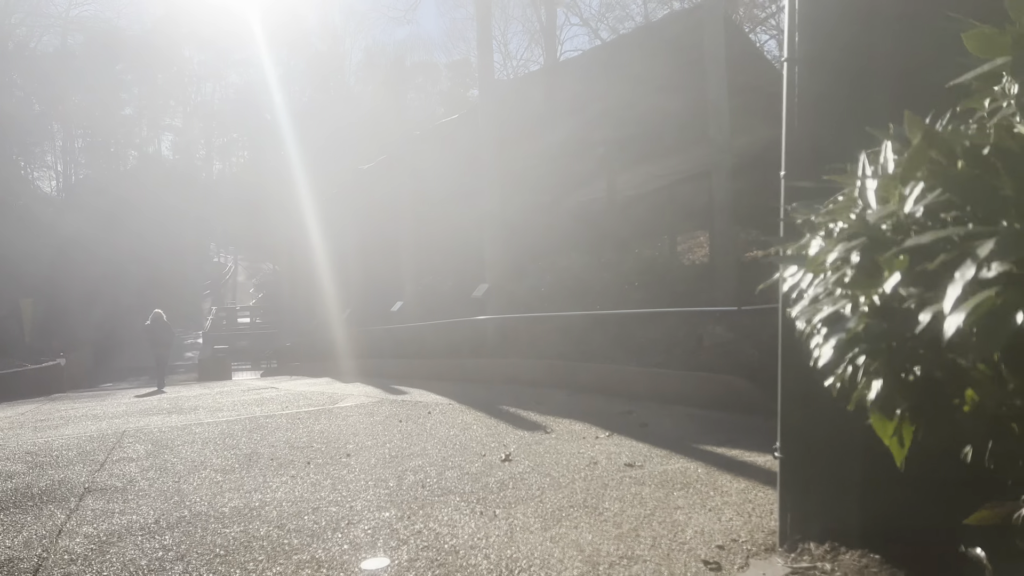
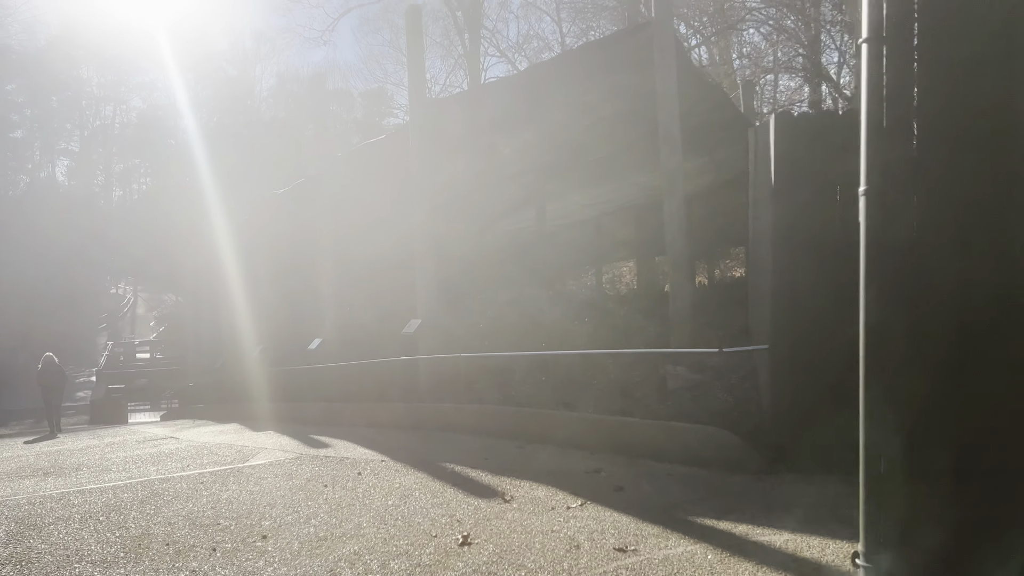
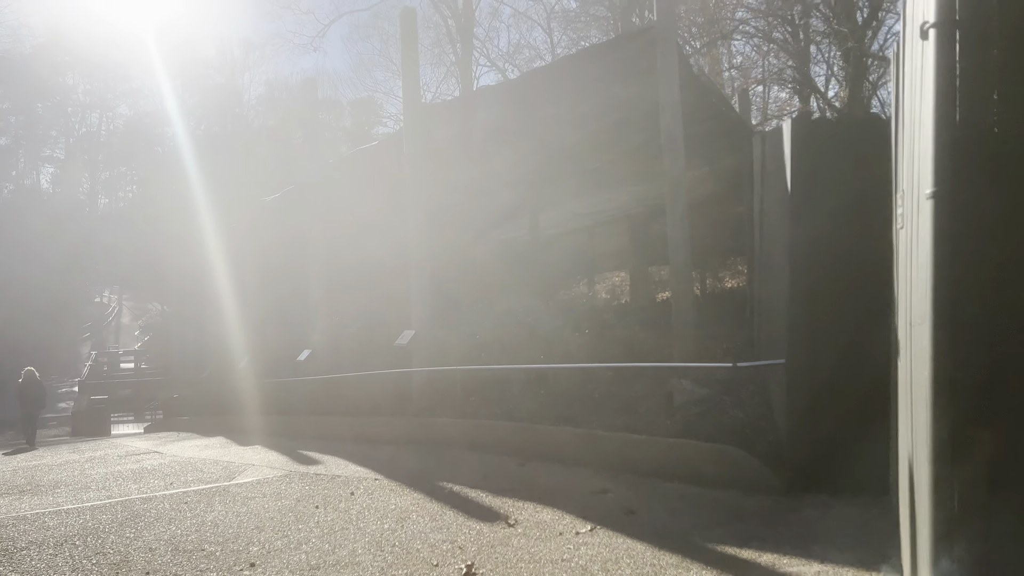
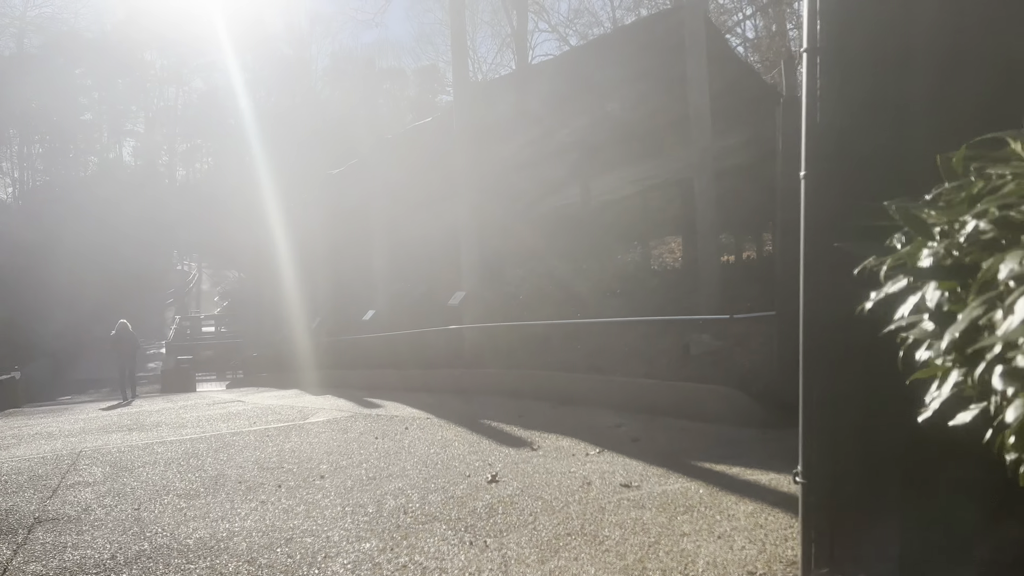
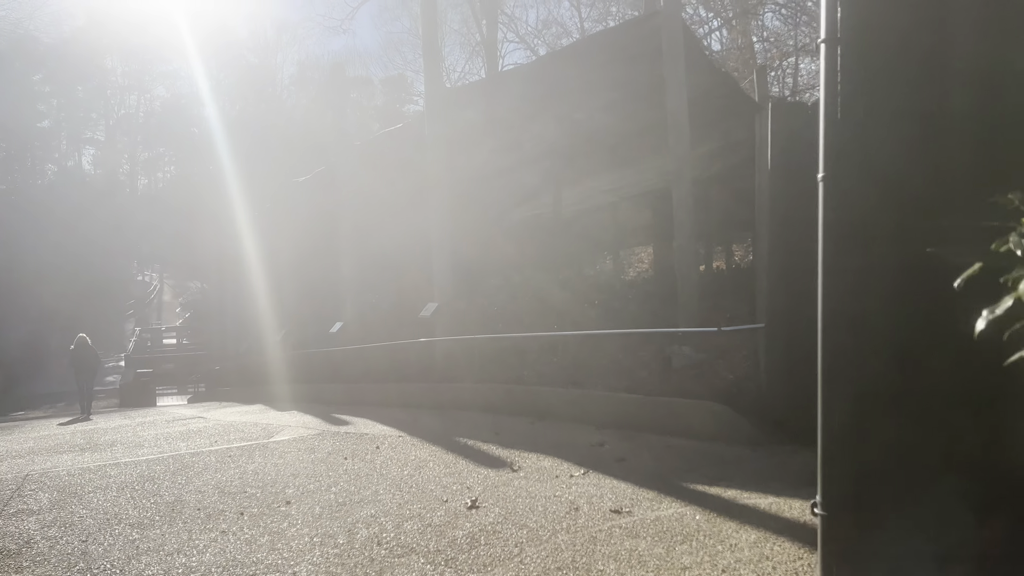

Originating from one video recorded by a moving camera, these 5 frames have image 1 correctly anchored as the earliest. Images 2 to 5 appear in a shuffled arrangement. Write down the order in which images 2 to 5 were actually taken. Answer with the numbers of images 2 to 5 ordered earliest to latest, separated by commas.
4, 5, 2, 3
